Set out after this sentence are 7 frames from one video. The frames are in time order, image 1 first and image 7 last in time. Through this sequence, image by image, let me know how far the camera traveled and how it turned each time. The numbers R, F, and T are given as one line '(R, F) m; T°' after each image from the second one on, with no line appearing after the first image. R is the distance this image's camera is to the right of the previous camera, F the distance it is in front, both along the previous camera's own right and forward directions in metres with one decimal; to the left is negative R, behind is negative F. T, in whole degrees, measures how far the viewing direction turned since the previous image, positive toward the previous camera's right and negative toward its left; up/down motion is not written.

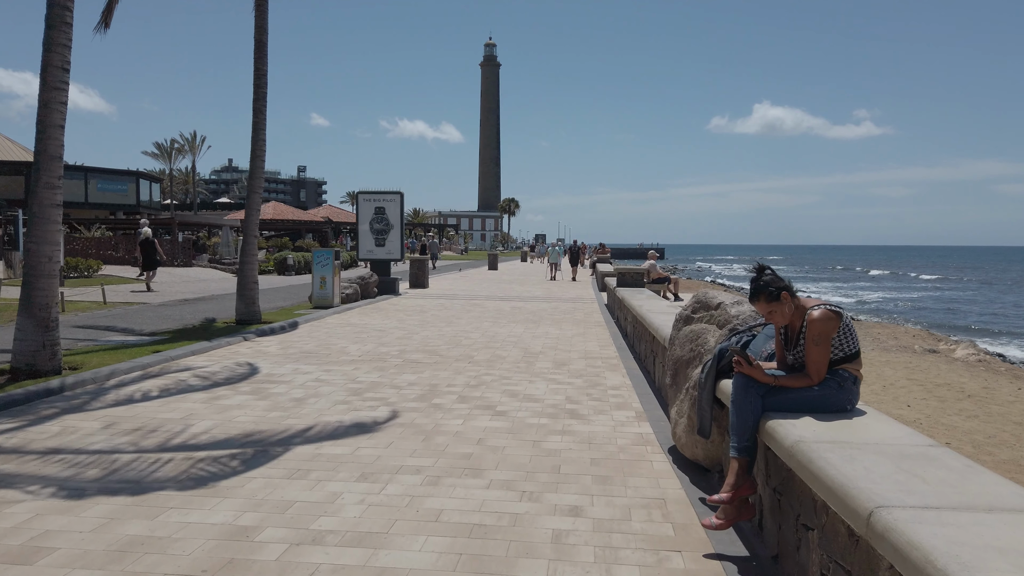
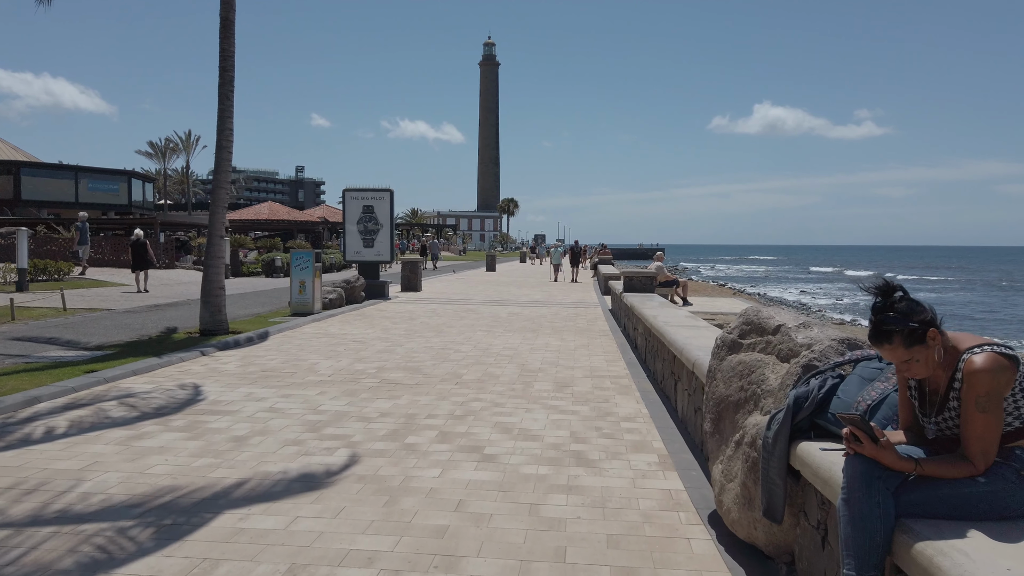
(+0.1, +1.4) m; 0°
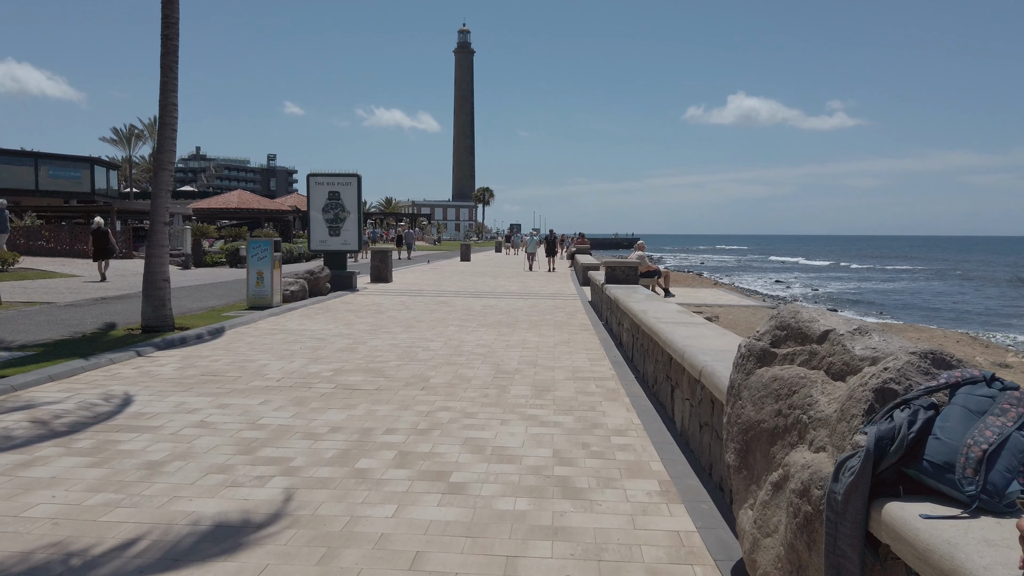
(0.0, +0.9) m; +2°
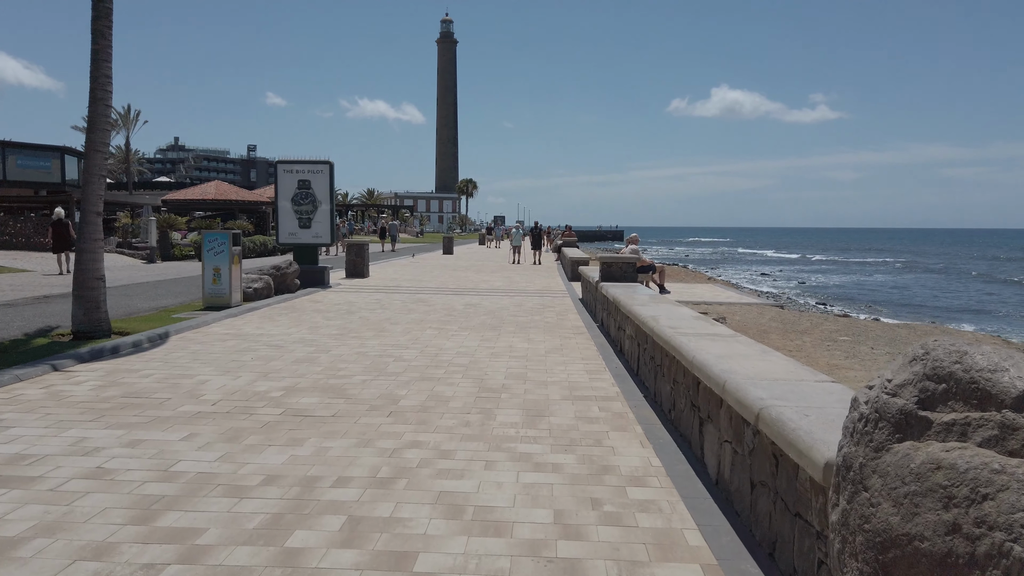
(0.0, +1.3) m; +1°
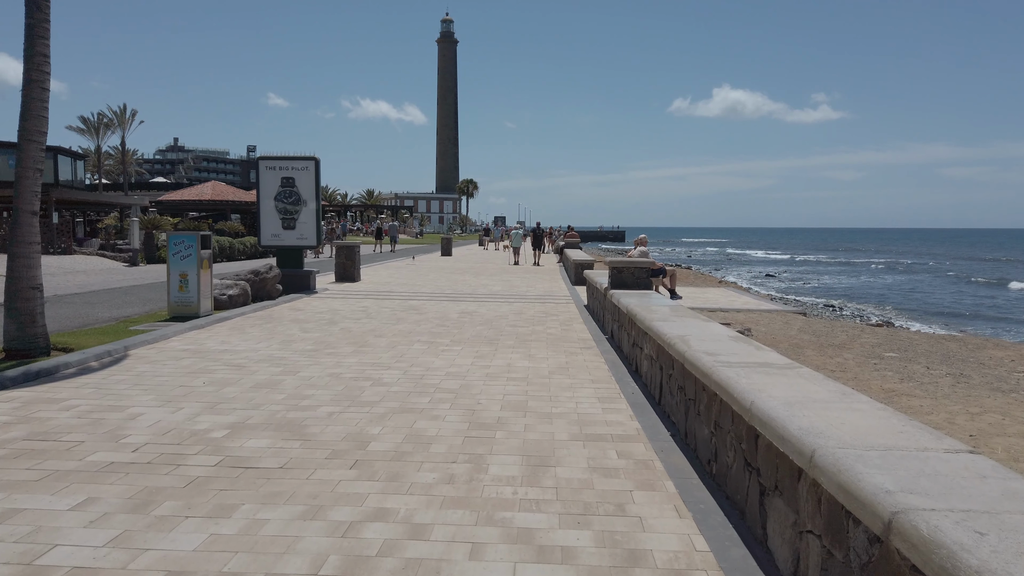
(0.0, +1.2) m; 0°
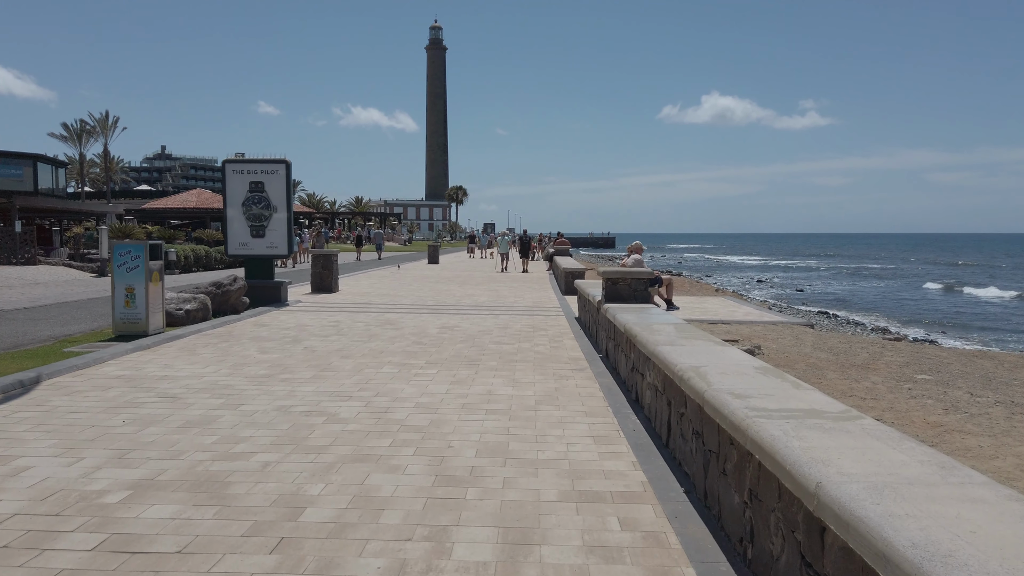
(+0.1, +1.1) m; +1°
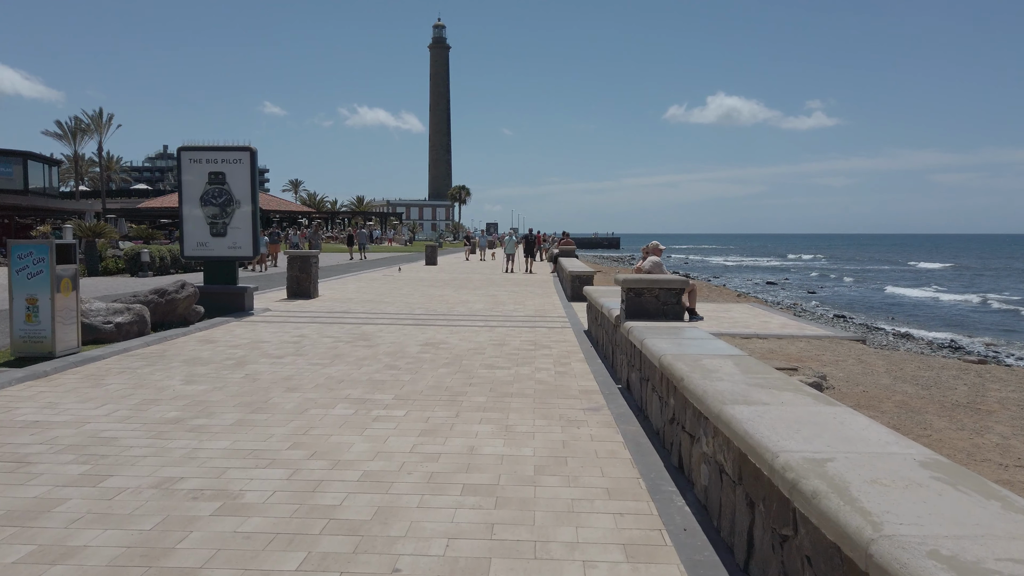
(+0.1, +2.0) m; 0°
